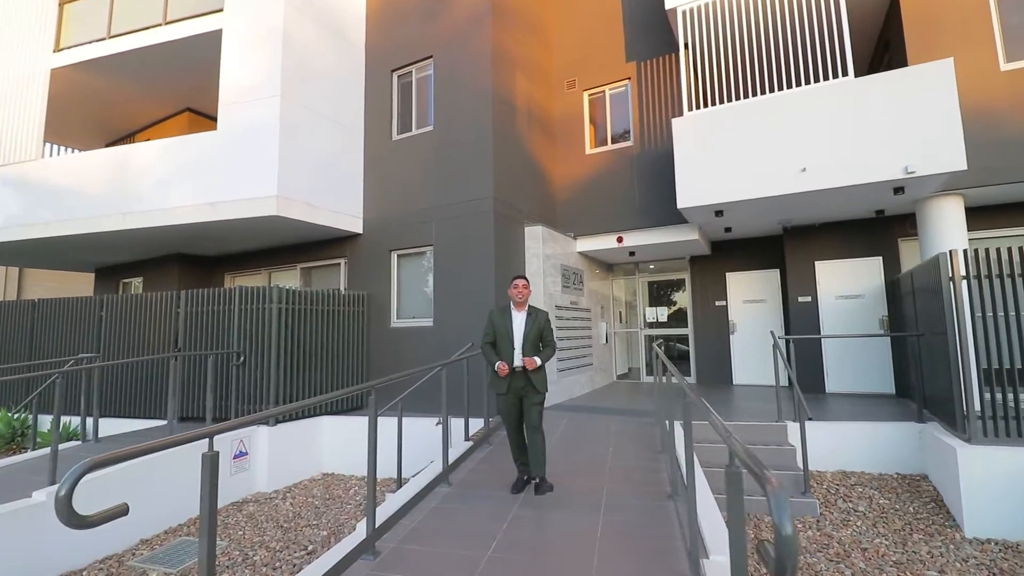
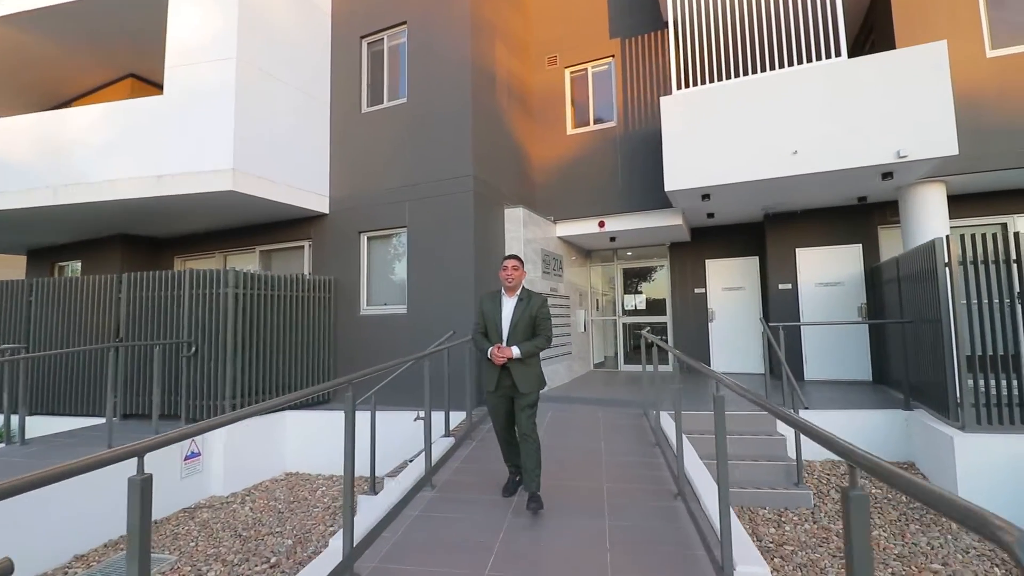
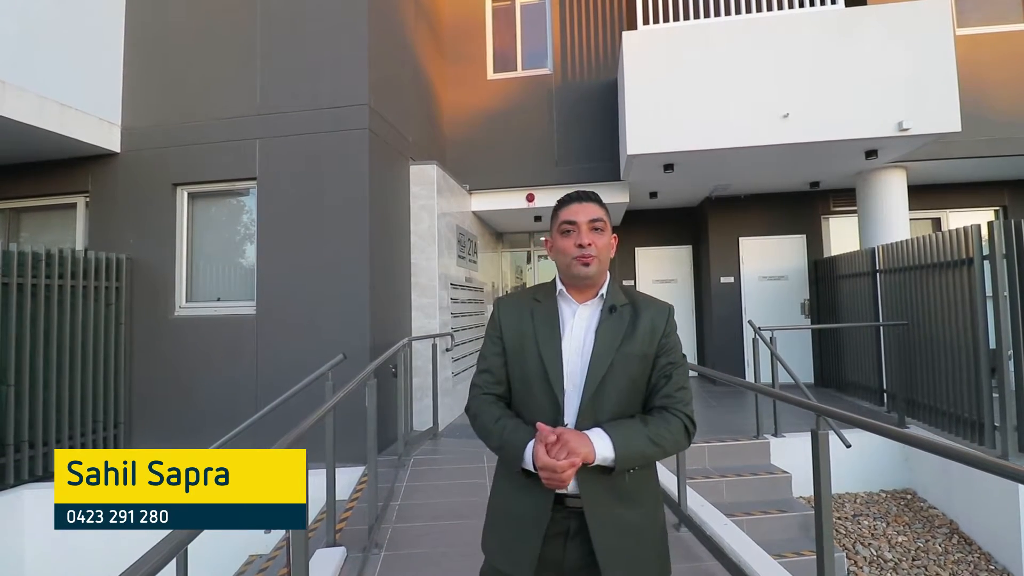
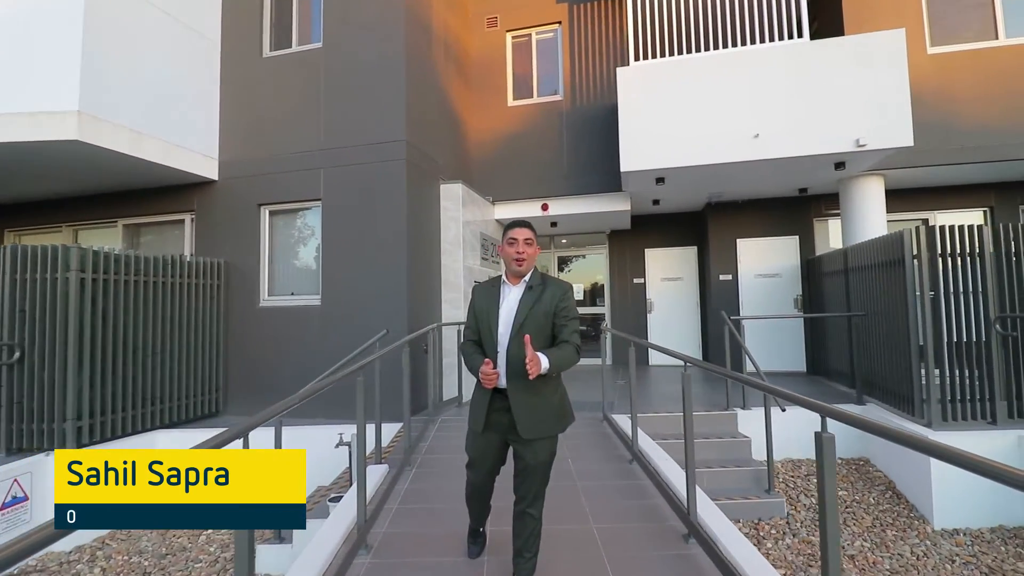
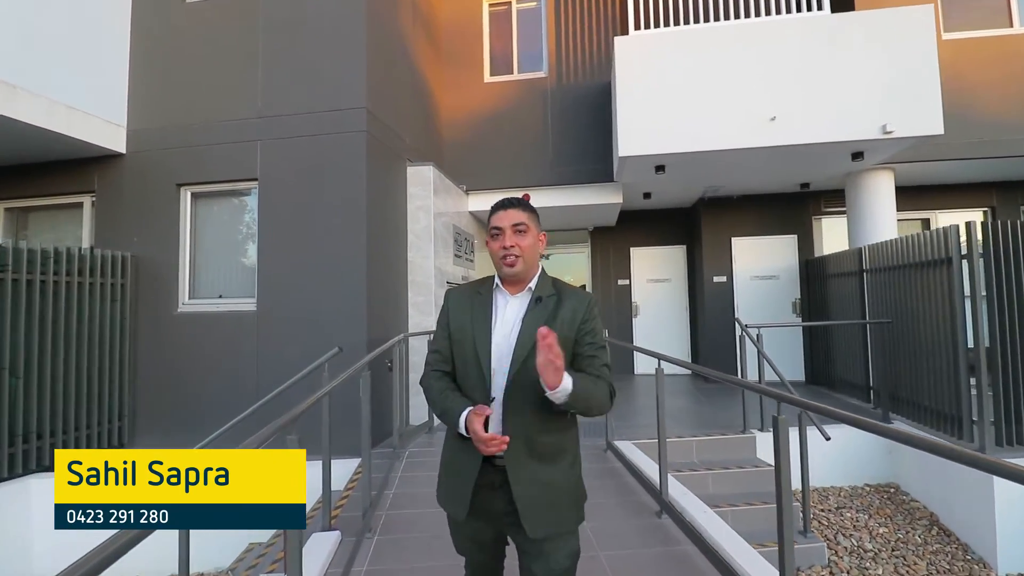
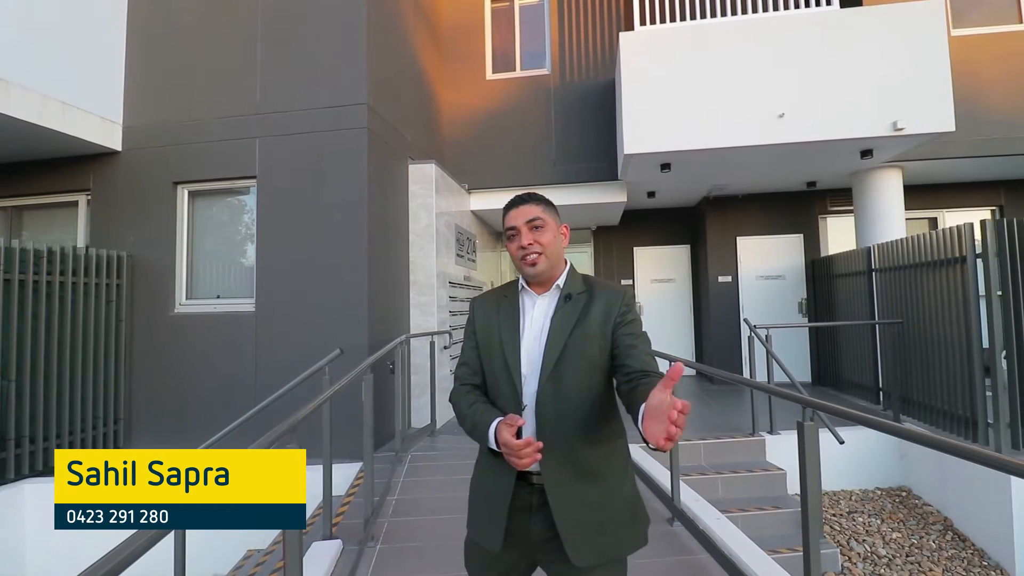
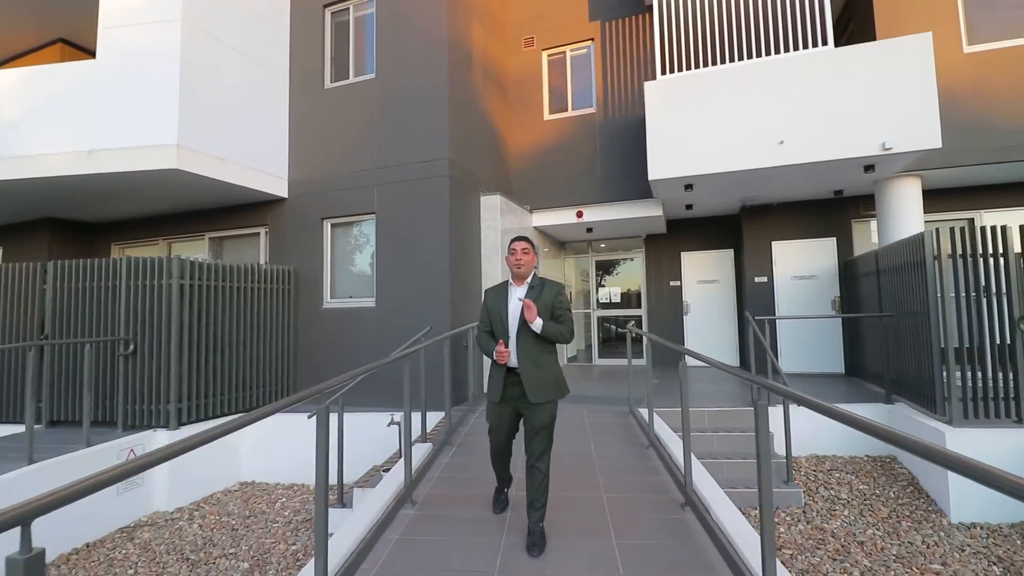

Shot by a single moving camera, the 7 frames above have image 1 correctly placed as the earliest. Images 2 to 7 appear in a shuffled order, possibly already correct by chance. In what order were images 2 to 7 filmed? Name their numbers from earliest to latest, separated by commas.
2, 7, 4, 5, 6, 3
